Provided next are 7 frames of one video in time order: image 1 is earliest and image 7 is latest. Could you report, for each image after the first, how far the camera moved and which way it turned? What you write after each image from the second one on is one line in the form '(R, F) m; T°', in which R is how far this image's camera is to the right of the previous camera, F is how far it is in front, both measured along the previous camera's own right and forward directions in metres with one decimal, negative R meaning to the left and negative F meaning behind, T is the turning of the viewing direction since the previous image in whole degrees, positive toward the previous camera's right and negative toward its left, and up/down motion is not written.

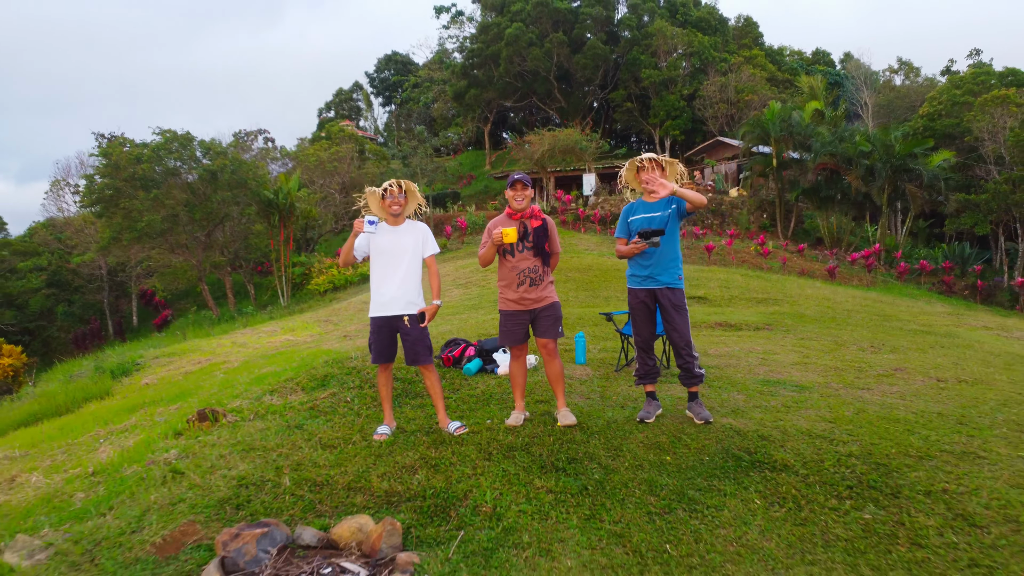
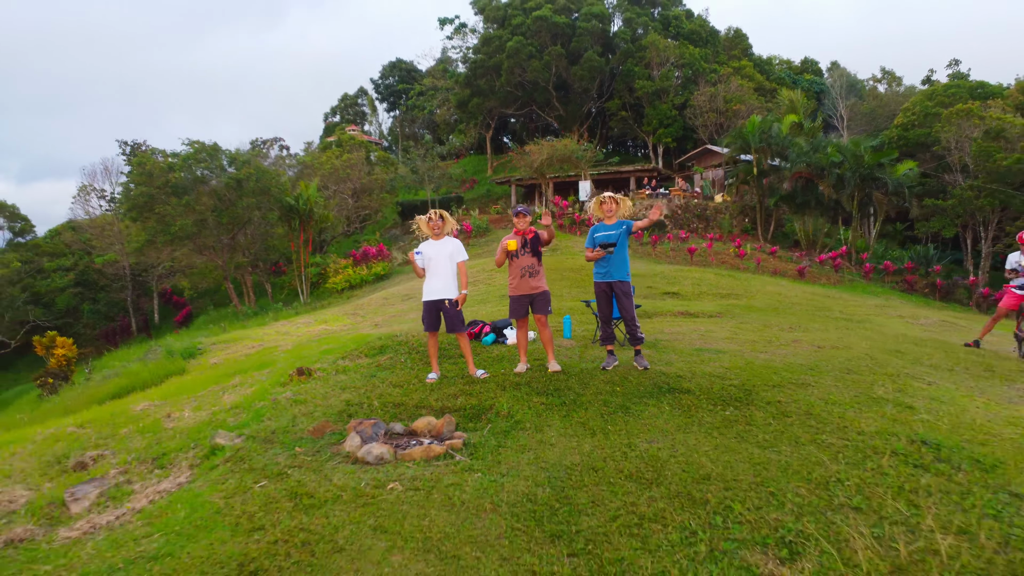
(0.0, -1.0) m; 0°
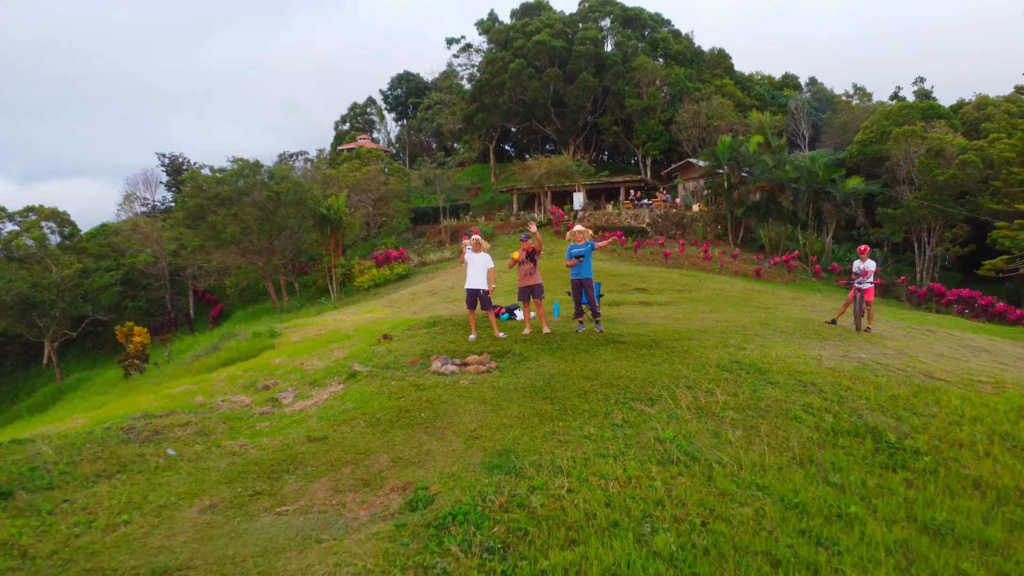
(-0.1, -1.8) m; 0°
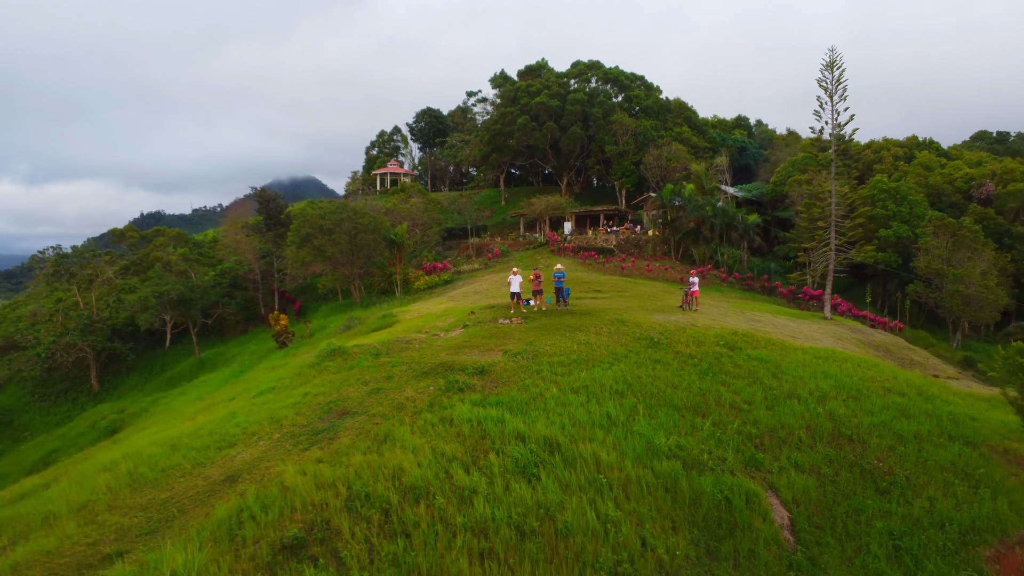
(-0.2, -6.3) m; 0°
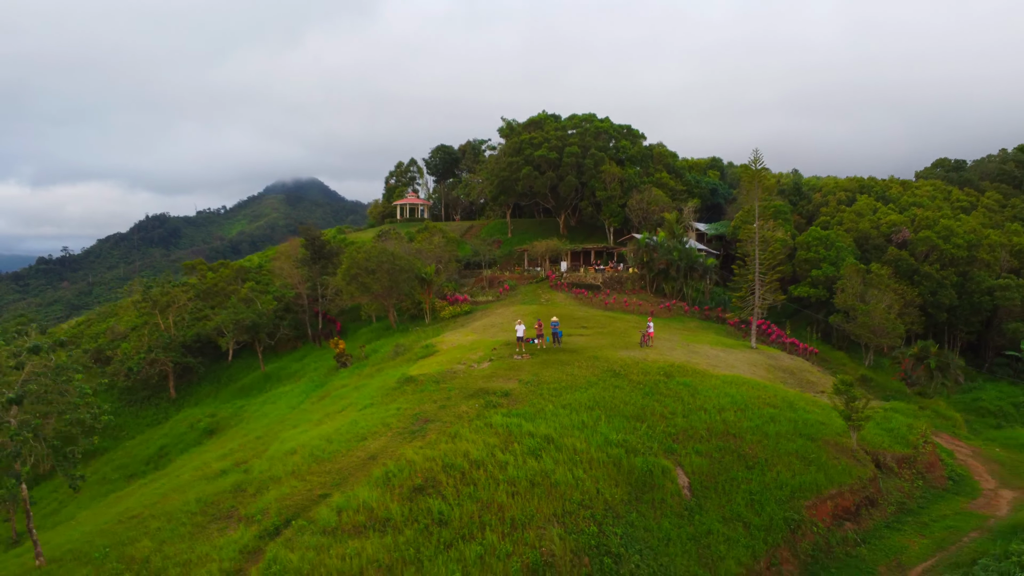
(-0.2, -5.0) m; 0°
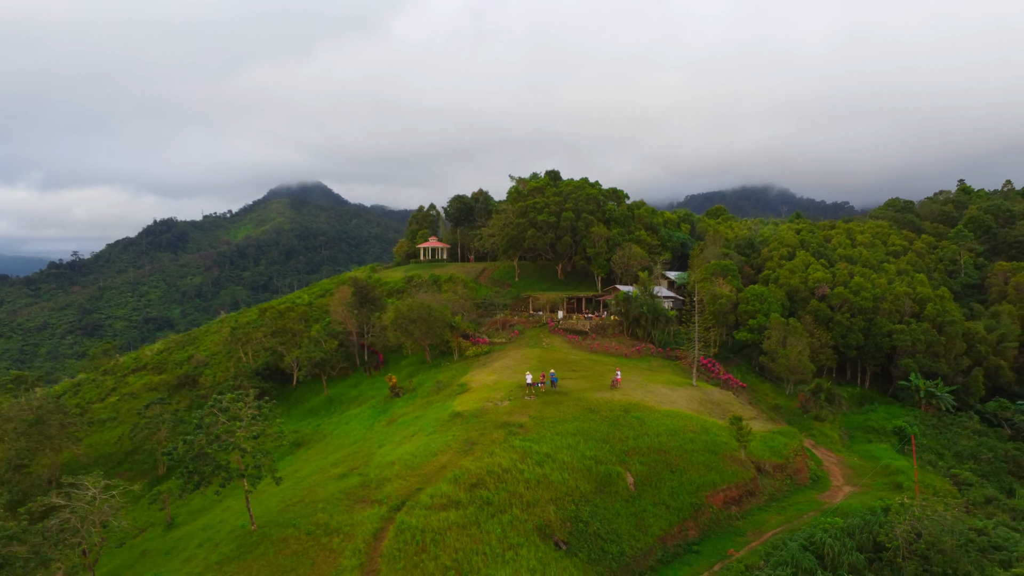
(-0.3, -7.7) m; 0°
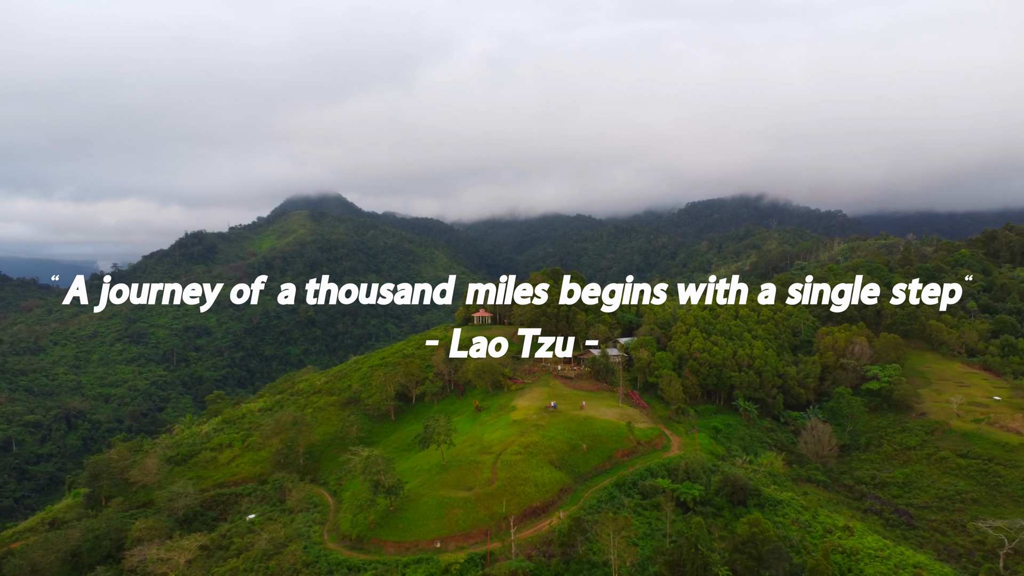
(-1.3, -31.5) m; 0°
